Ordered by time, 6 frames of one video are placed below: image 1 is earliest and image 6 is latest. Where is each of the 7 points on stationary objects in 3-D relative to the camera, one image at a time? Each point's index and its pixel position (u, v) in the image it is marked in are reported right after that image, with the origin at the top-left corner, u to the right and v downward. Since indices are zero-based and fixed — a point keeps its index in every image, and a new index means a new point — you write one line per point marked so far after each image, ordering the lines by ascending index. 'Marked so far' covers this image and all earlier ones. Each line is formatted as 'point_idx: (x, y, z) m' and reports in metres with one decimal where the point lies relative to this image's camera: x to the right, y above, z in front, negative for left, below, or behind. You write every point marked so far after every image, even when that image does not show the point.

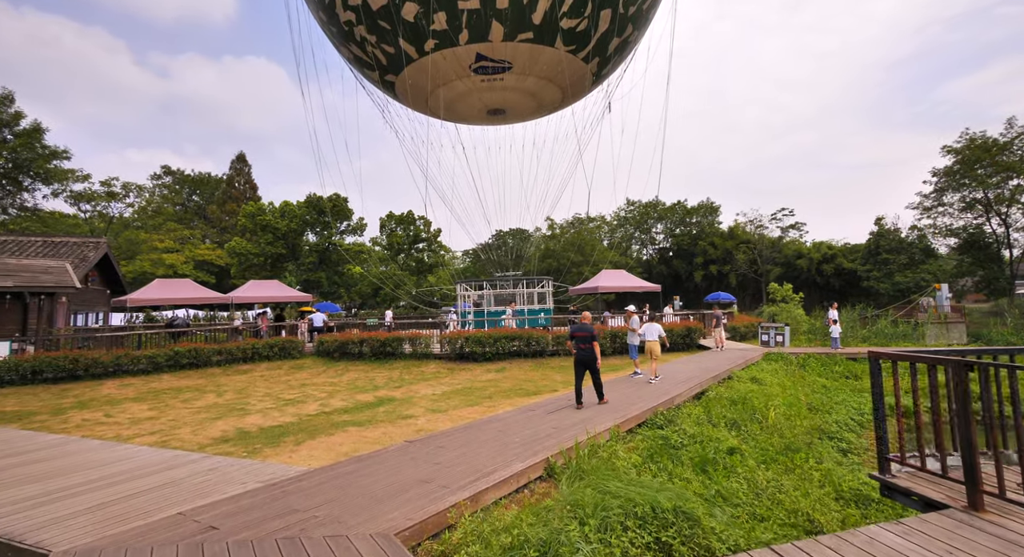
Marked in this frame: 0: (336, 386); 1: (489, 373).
0: (-3.7, -2.3, +10.5) m
1: (-0.5, -2.2, +11.9) m
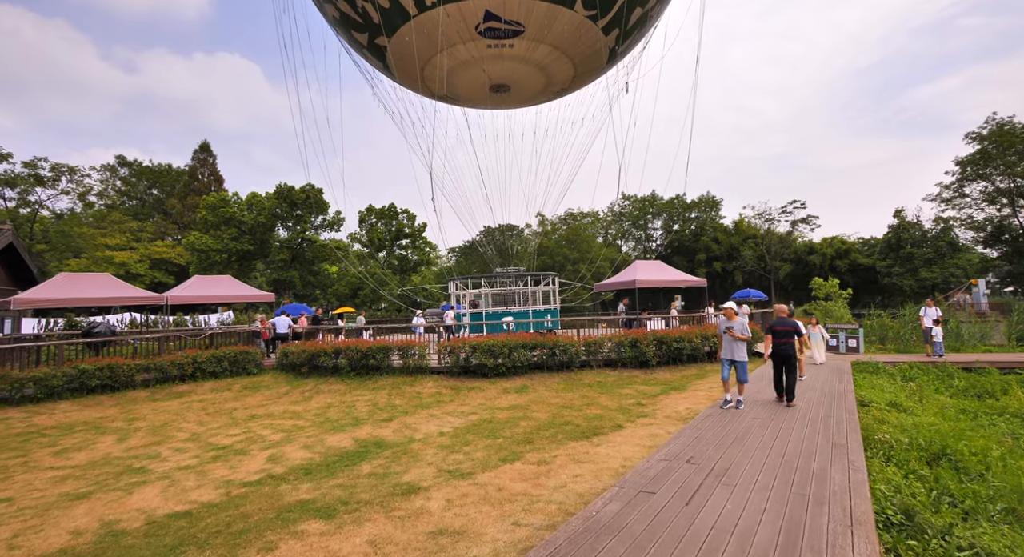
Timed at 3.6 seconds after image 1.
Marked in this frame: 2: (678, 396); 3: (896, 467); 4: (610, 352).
0: (-3.1, -2.1, +7.4) m
1: (0.0, -2.1, +8.9) m
2: (+2.8, -2.0, +8.5) m
3: (+3.8, -1.9, +5.0) m
4: (+2.2, -1.6, +11.1) m
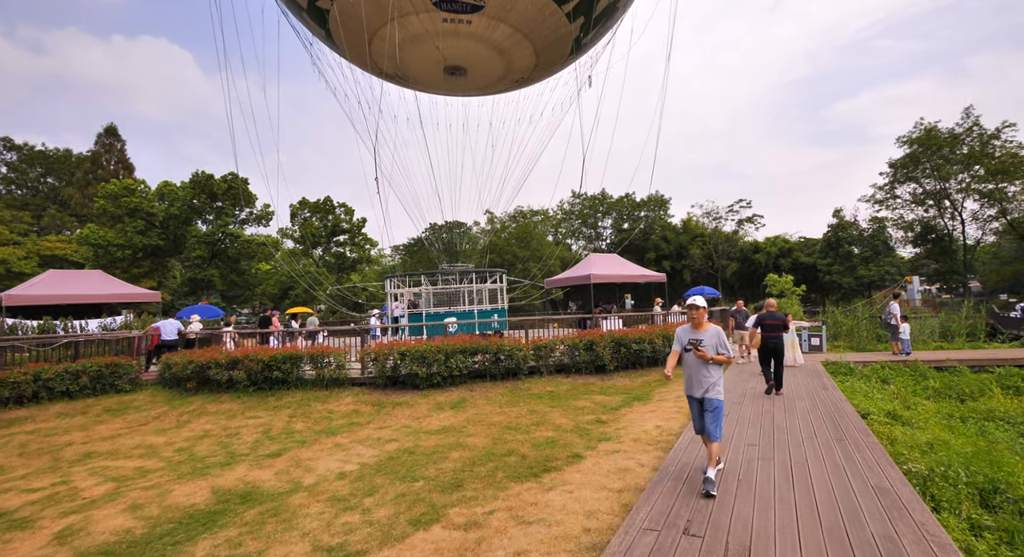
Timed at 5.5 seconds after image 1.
0: (-3.9, -2.0, +5.4) m
1: (-1.0, -1.9, +7.3) m
2: (+1.9, -1.9, +7.1) m
3: (+3.2, -1.8, +3.7) m
4: (+1.0, -1.5, +9.6) m
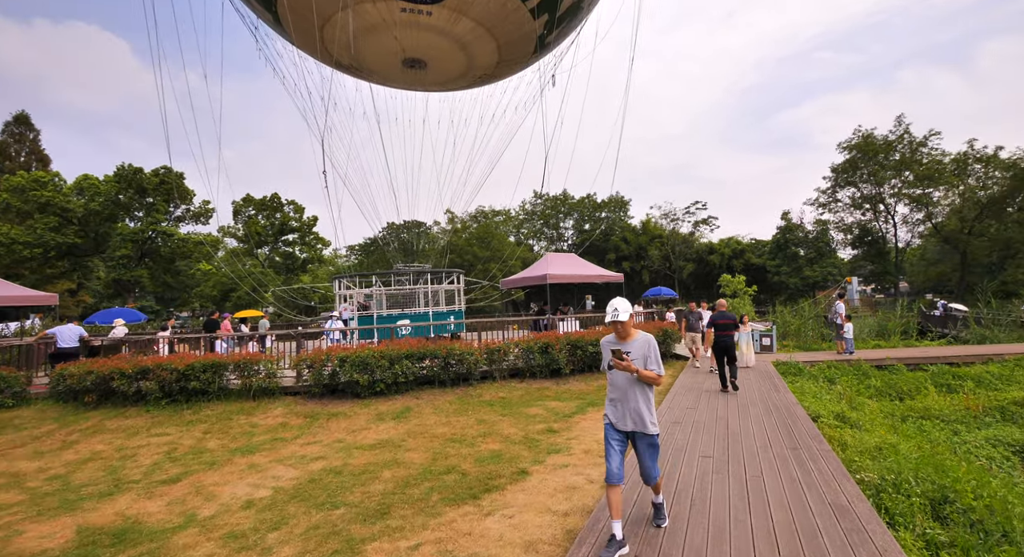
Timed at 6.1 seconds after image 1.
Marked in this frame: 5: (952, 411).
0: (-4.5, -2.0, +4.6) m
1: (-1.7, -1.9, +6.7) m
2: (+1.2, -1.8, +6.7) m
3: (+2.7, -1.8, +3.5) m
4: (+0.1, -1.5, +9.2) m
5: (+6.9, -2.1, +7.9) m
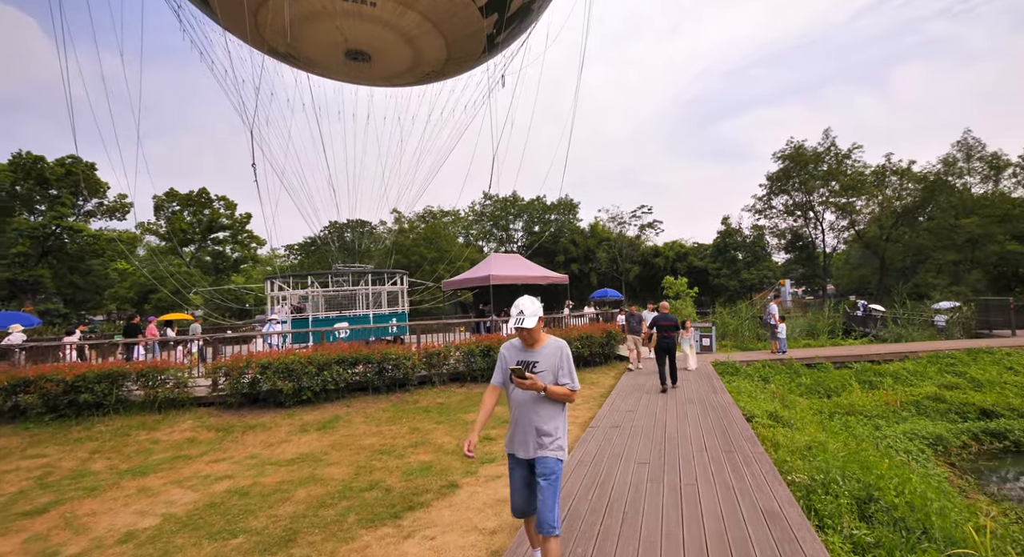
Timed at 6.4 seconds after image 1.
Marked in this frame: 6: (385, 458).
0: (-5.1, -1.9, +3.9) m
1: (-2.5, -1.9, +6.1) m
2: (+0.3, -1.8, +6.5) m
3: (+2.2, -1.8, +3.4) m
4: (-1.0, -1.5, +8.8) m
5: (+6.0, -2.1, +8.2) m
6: (-1.3, -1.9, +5.3) m
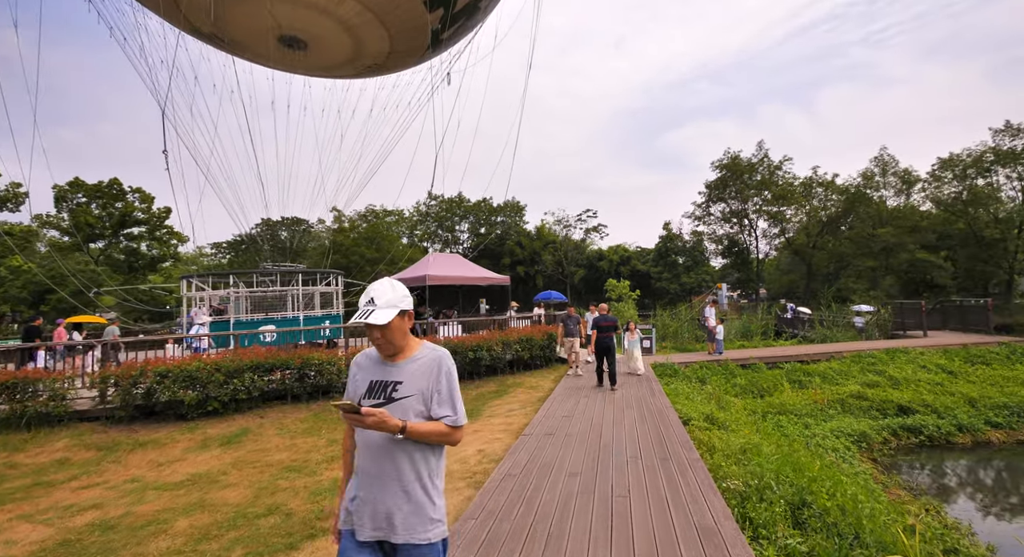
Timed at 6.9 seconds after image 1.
0: (-5.7, -1.9, +2.9) m
1: (-3.3, -1.9, +5.4) m
2: (-0.5, -1.8, +6.1) m
3: (+1.7, -1.7, +3.2) m
4: (-2.0, -1.5, +8.3) m
5: (+4.9, -2.1, +8.4) m
6: (-2.1, -1.8, +4.7) m
